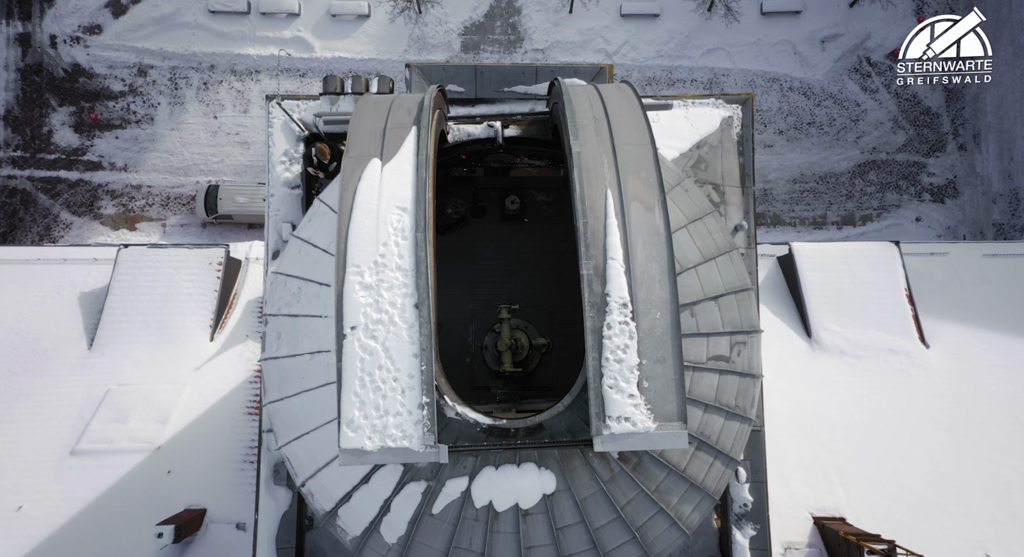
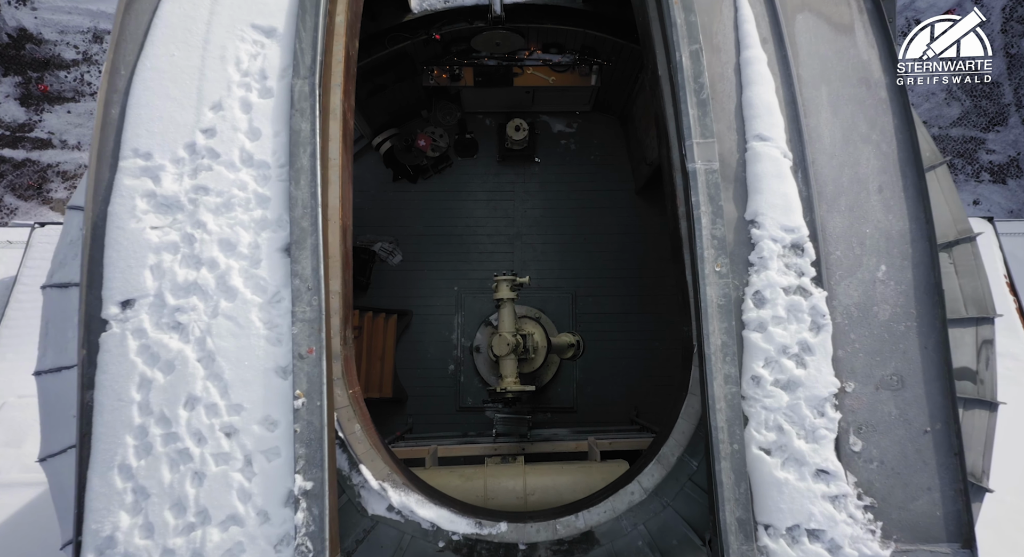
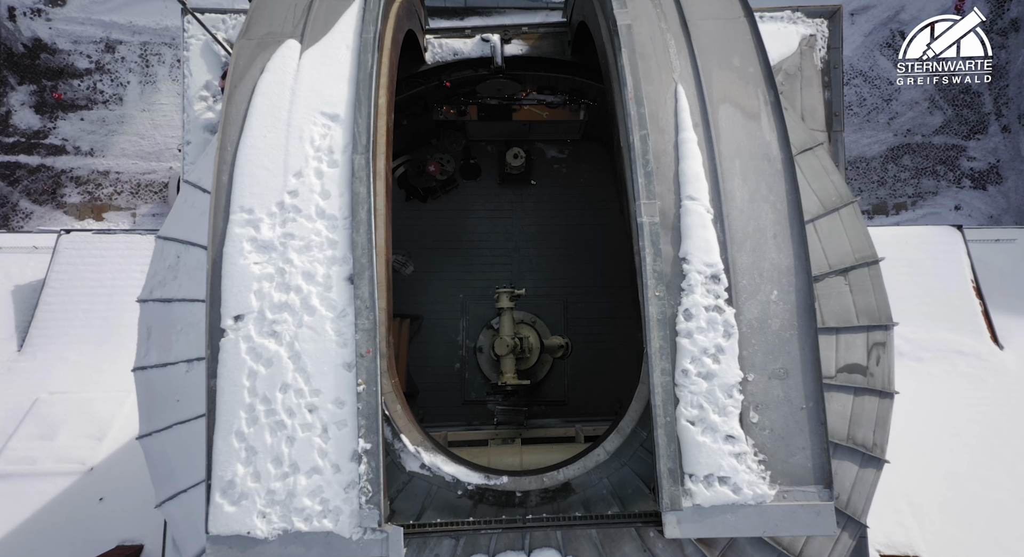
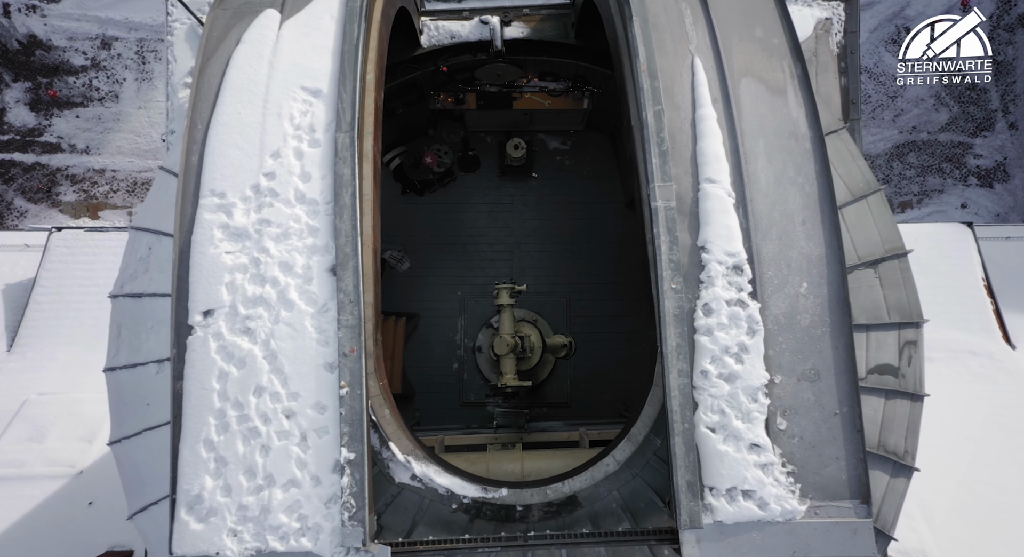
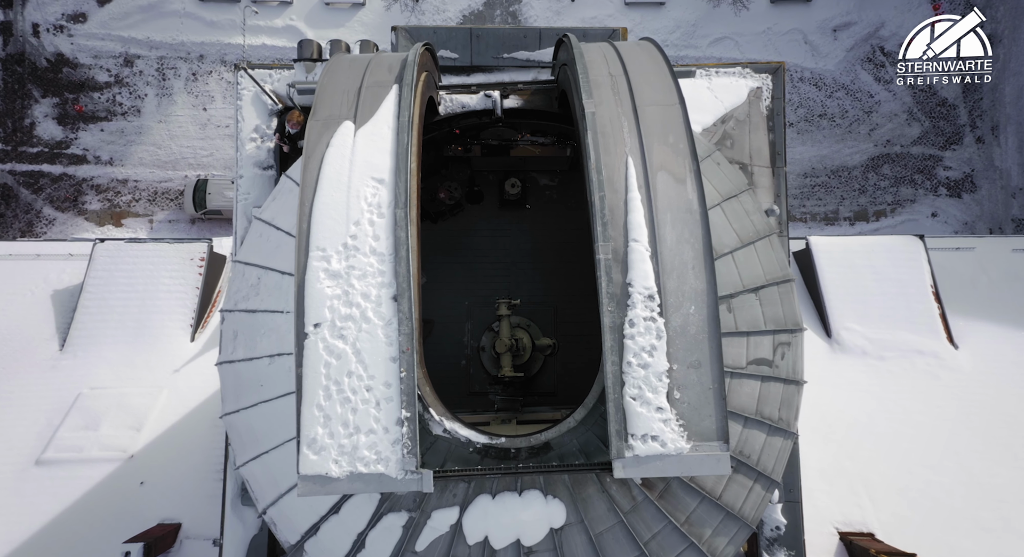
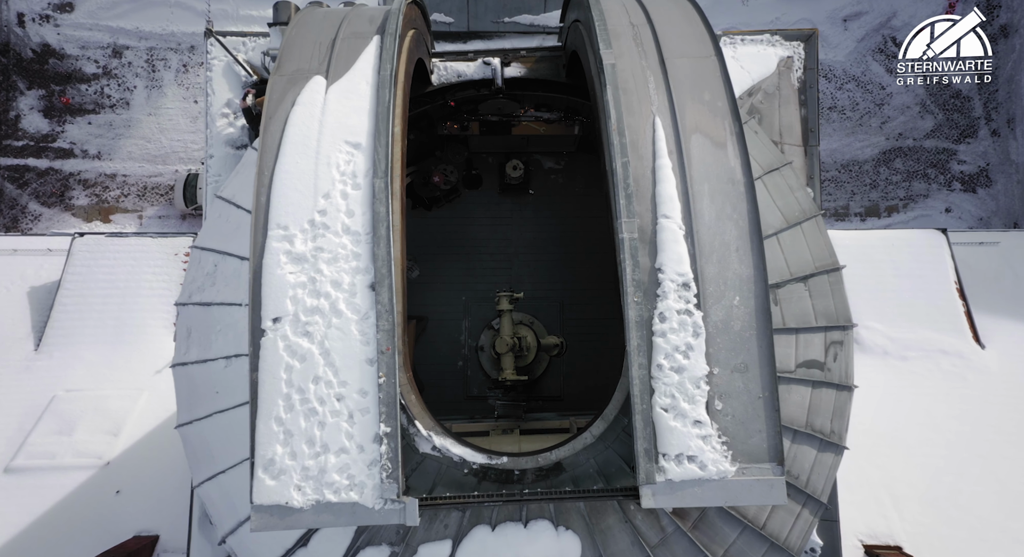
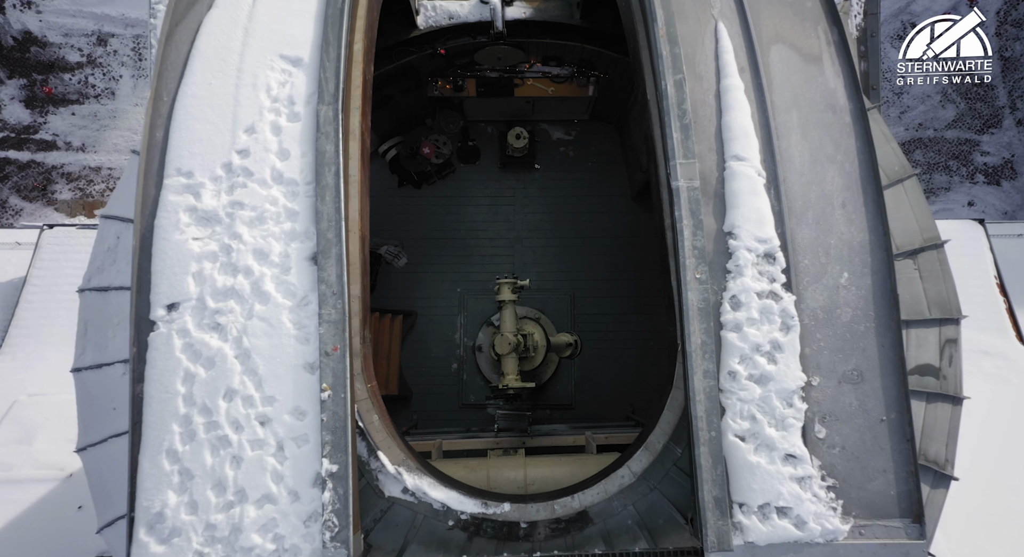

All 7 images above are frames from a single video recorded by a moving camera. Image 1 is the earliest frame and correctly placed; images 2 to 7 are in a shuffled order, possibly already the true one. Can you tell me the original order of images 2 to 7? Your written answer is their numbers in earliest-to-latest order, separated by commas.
5, 6, 3, 4, 7, 2
